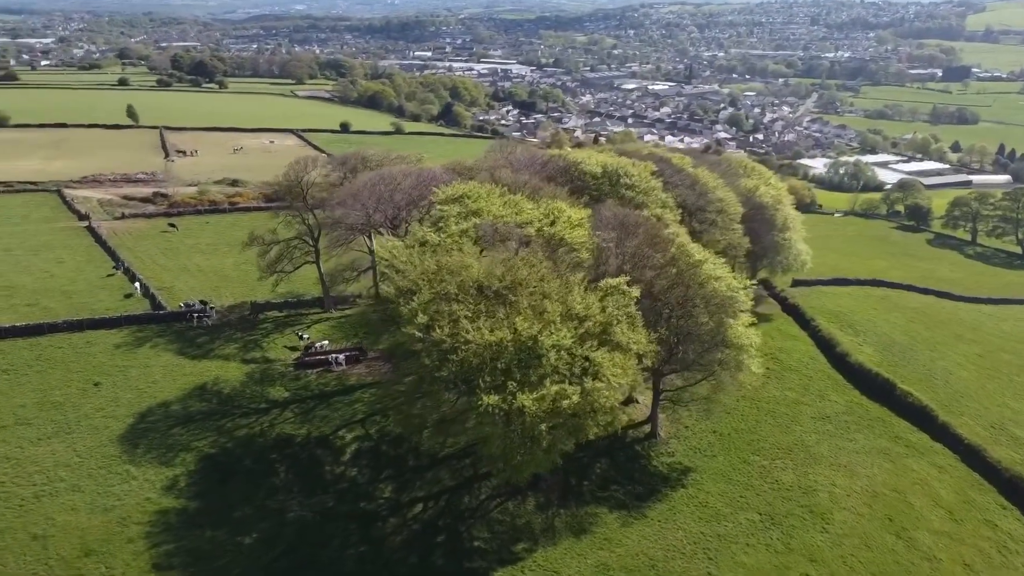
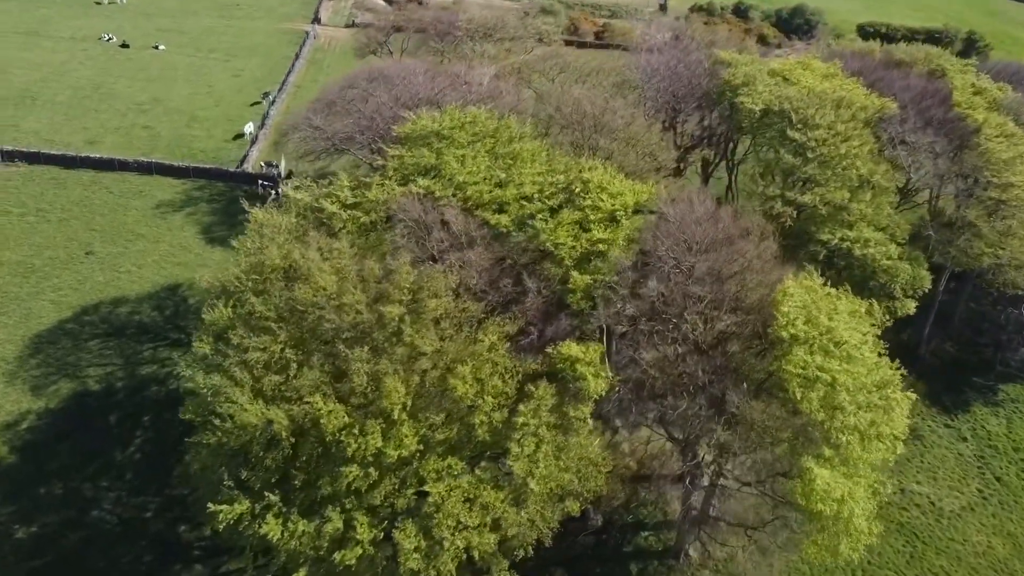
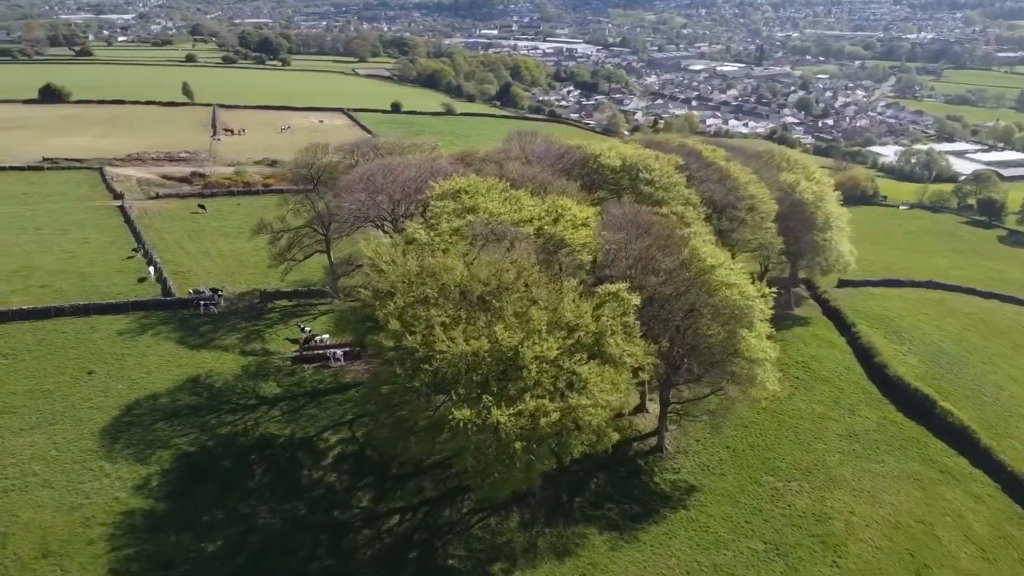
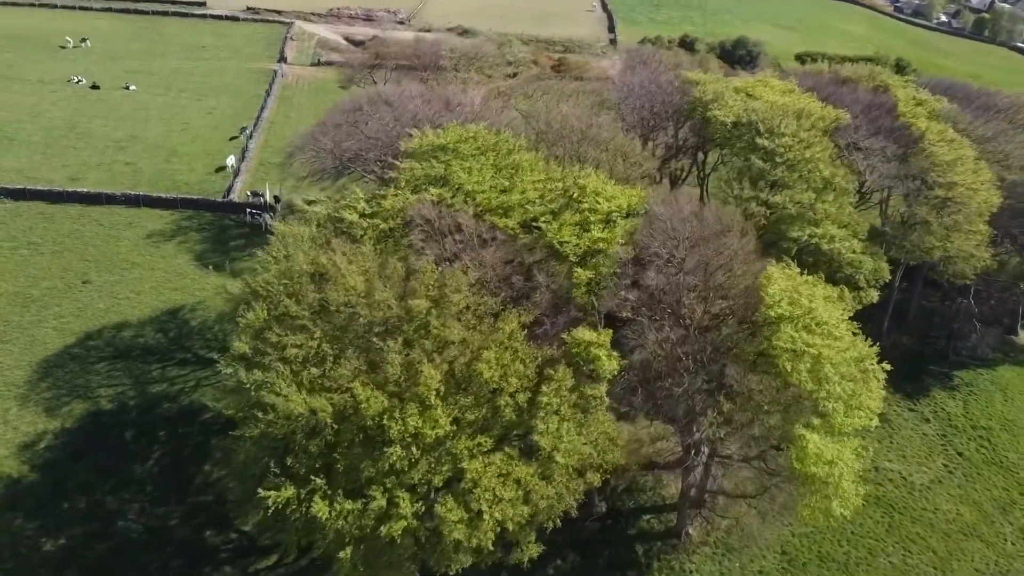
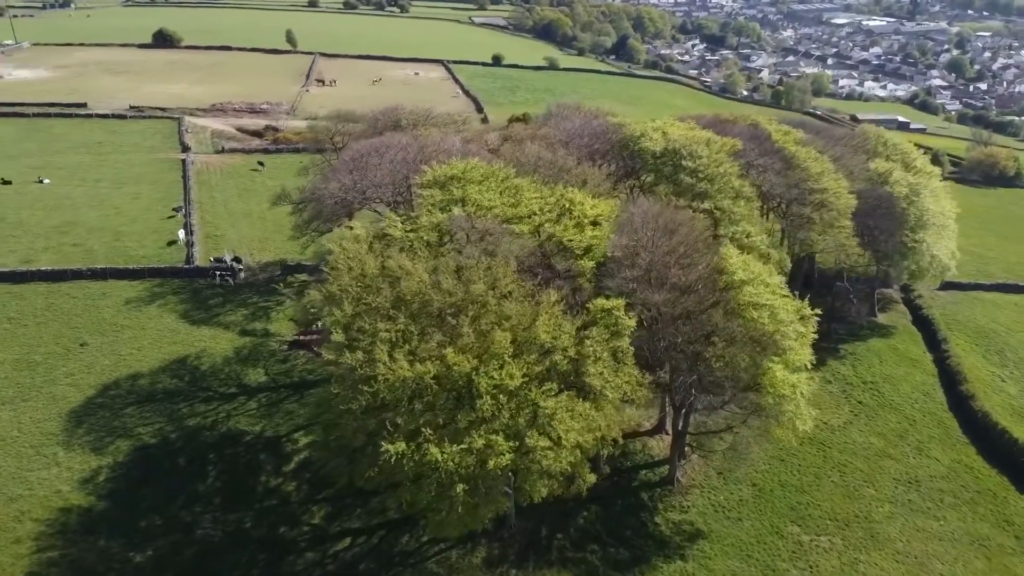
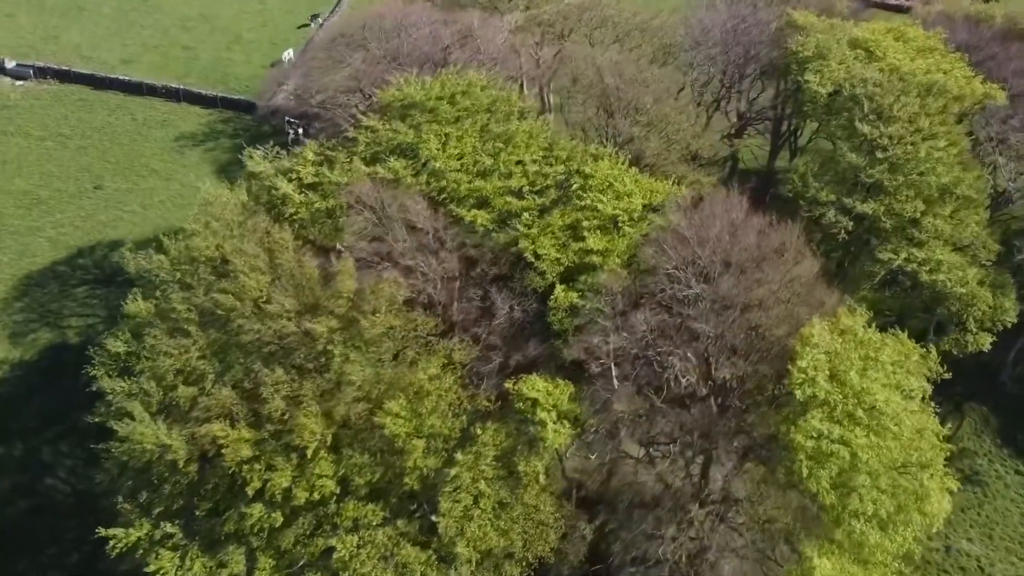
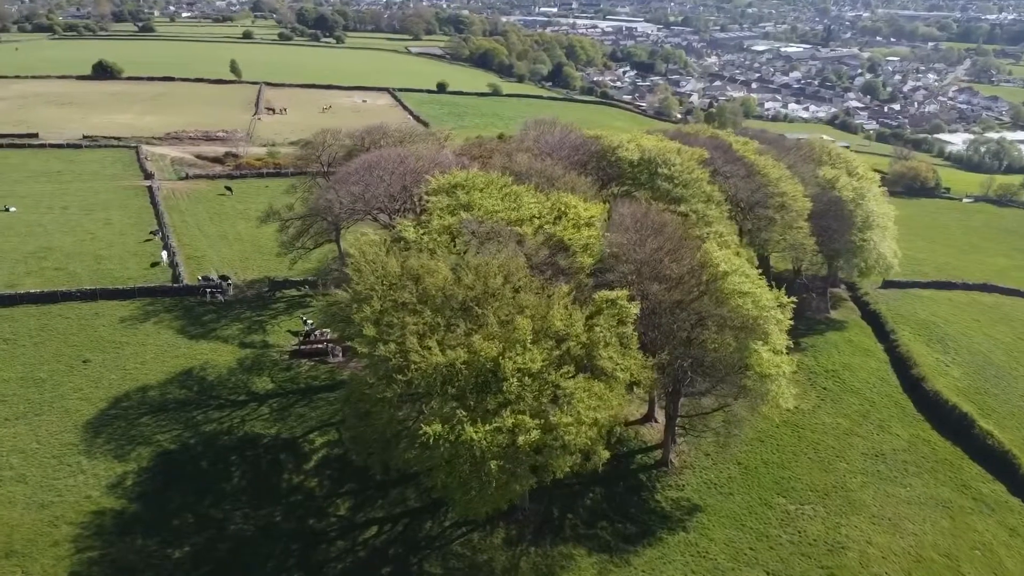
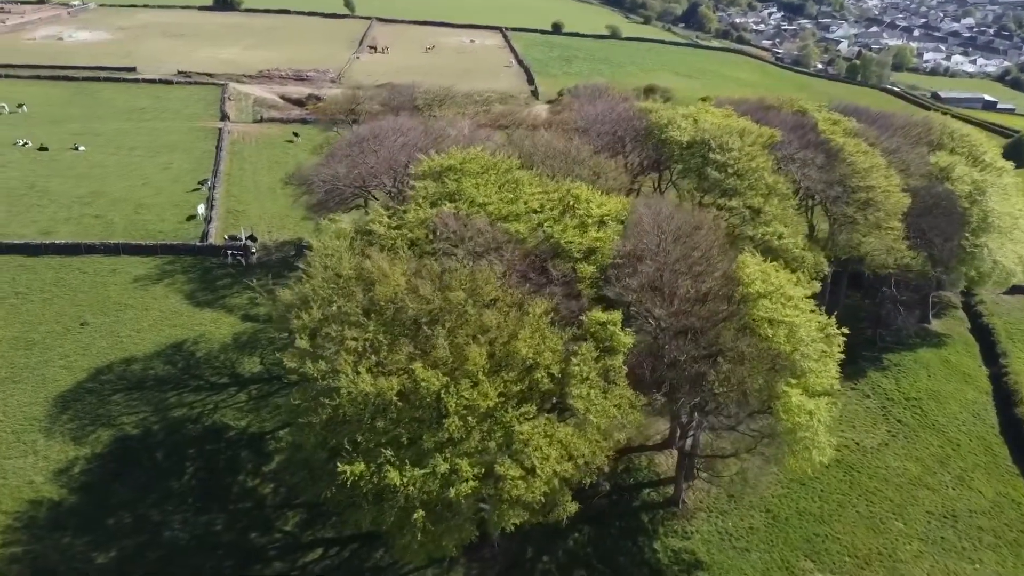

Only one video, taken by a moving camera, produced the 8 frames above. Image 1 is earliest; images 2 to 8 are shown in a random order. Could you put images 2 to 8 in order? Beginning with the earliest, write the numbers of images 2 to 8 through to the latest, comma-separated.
3, 7, 5, 8, 4, 2, 6
